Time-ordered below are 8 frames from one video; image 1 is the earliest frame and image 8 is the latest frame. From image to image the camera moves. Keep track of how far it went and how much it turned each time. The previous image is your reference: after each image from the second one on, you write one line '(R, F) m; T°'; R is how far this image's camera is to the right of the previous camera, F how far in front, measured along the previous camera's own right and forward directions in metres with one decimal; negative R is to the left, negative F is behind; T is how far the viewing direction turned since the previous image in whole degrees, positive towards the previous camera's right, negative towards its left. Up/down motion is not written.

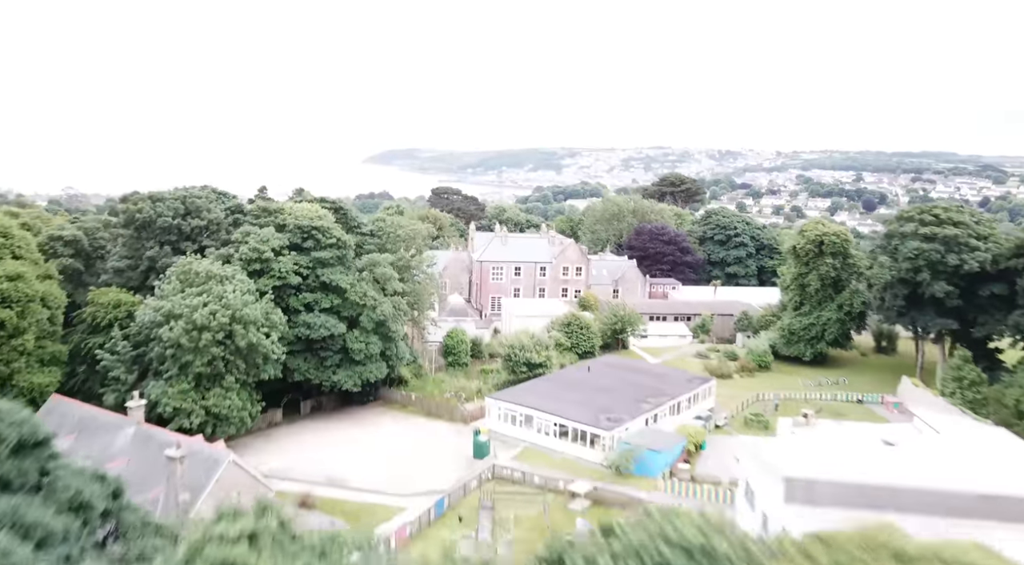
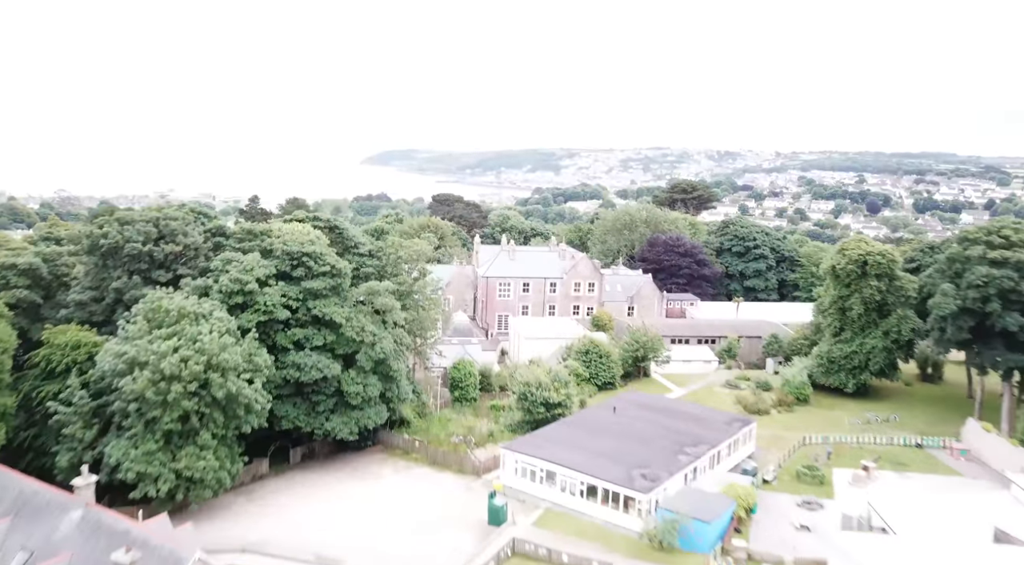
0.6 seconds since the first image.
(-0.7, +3.6) m; 0°
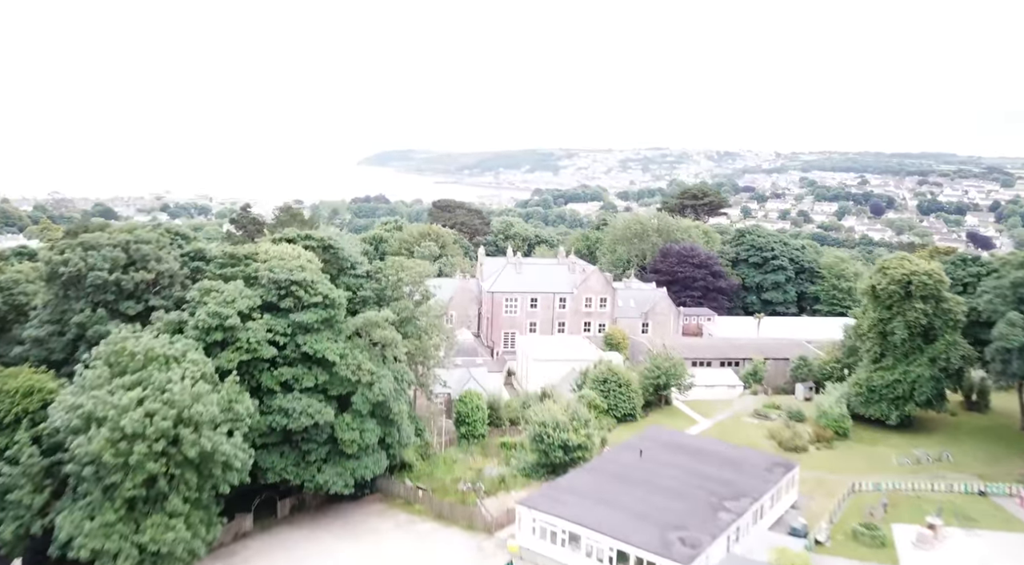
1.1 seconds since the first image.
(-0.5, +3.1) m; 0°
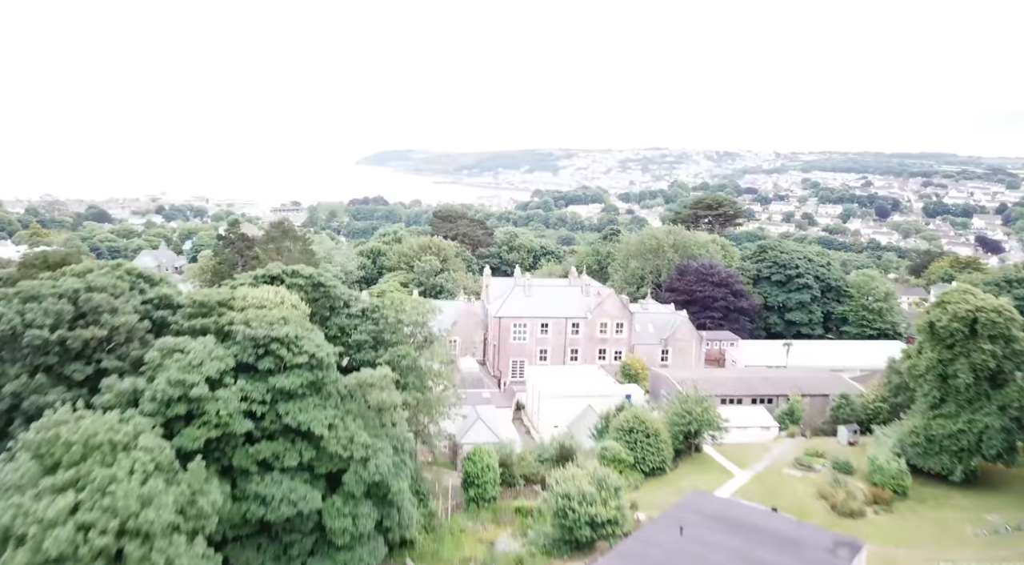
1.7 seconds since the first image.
(-0.6, +3.8) m; 0°
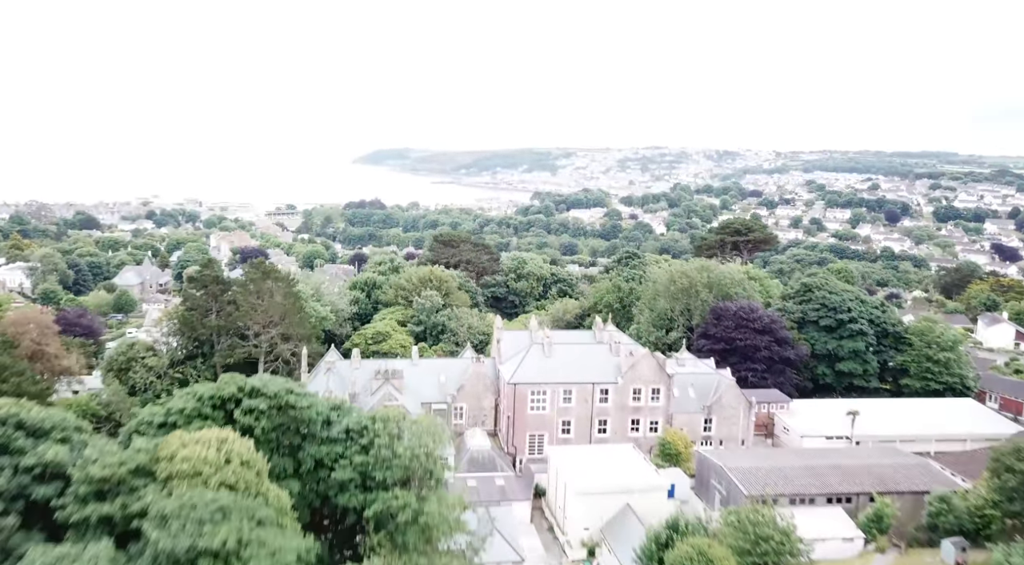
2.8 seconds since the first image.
(-1.0, +6.8) m; 0°
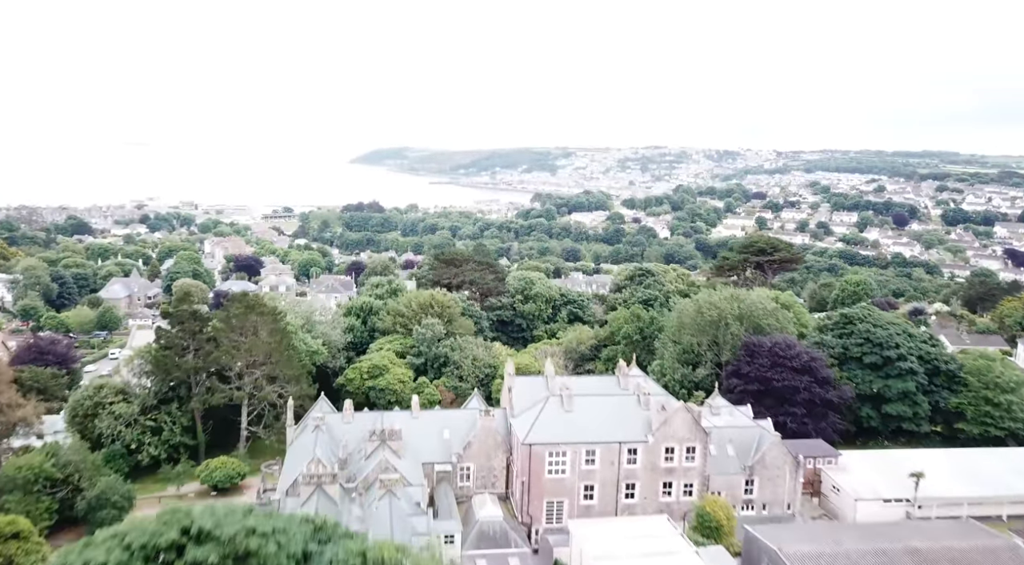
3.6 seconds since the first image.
(-0.7, +4.8) m; 0°
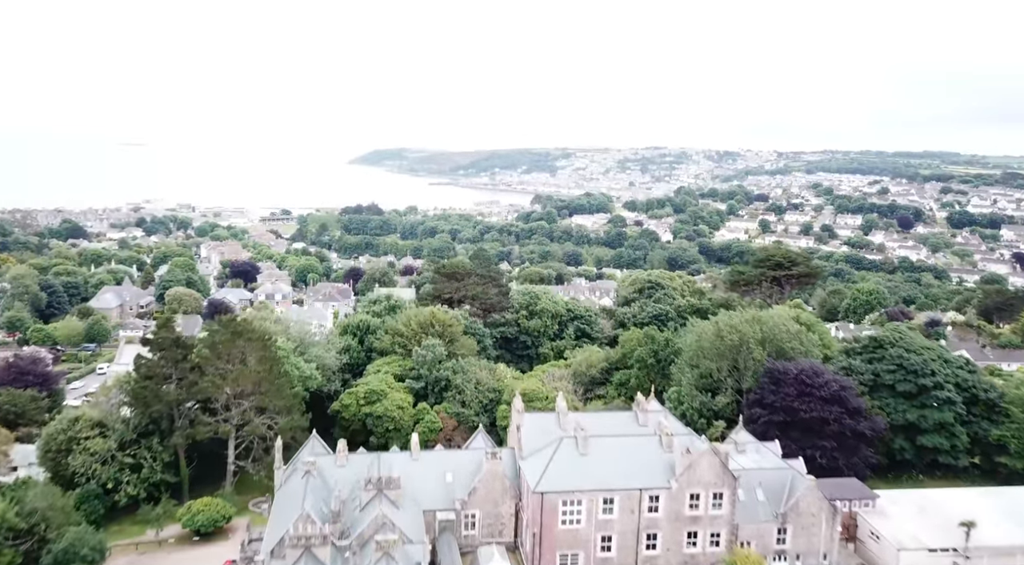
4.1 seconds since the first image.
(-0.4, +3.0) m; 0°
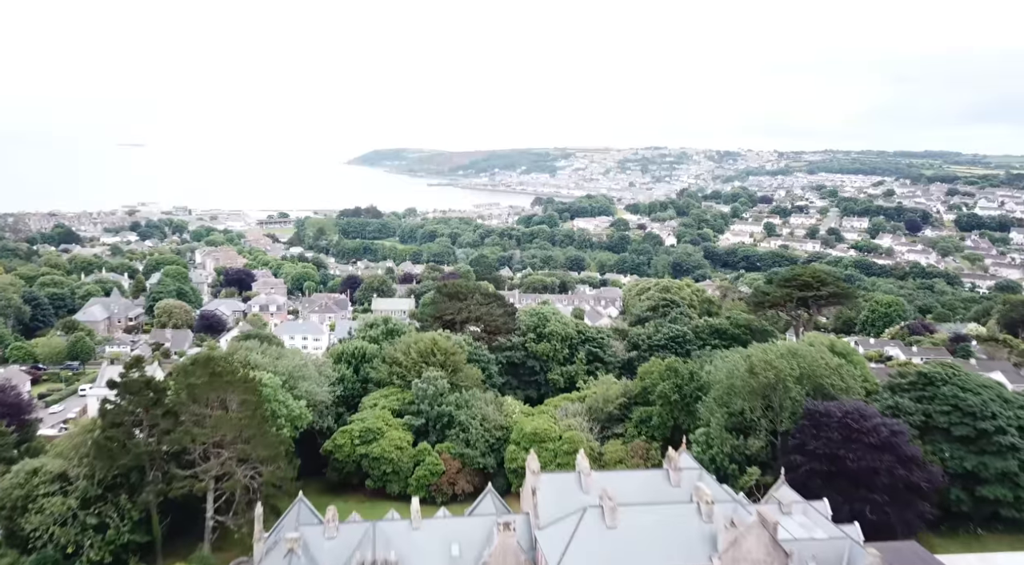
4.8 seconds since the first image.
(-0.6, +4.3) m; 0°
